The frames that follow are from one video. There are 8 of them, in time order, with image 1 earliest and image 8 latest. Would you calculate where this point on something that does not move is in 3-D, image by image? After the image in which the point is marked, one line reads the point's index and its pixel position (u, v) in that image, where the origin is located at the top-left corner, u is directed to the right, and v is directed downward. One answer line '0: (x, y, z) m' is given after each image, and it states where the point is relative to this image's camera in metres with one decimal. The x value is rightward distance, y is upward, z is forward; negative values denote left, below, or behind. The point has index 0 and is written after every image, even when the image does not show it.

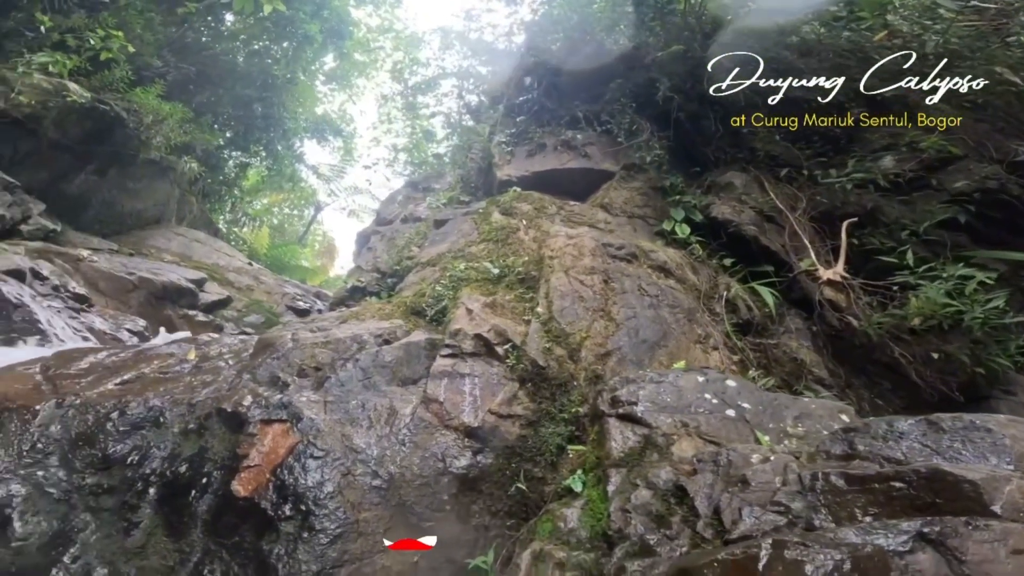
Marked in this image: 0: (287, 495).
0: (-1.0, -0.9, +2.7) m
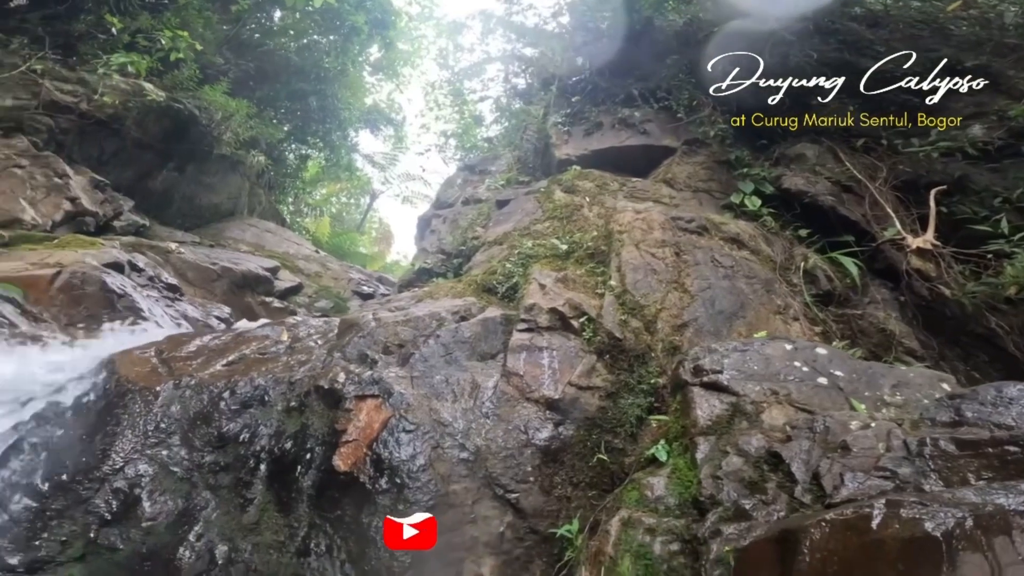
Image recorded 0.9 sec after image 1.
0: (-0.6, -0.9, +2.8) m
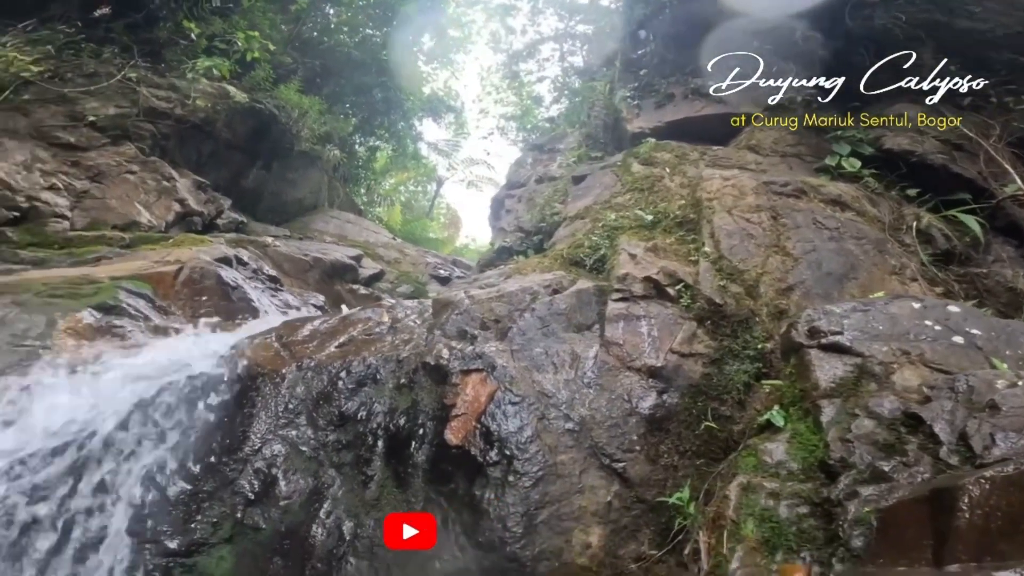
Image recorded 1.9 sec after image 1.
0: (-0.1, -0.7, +2.9) m
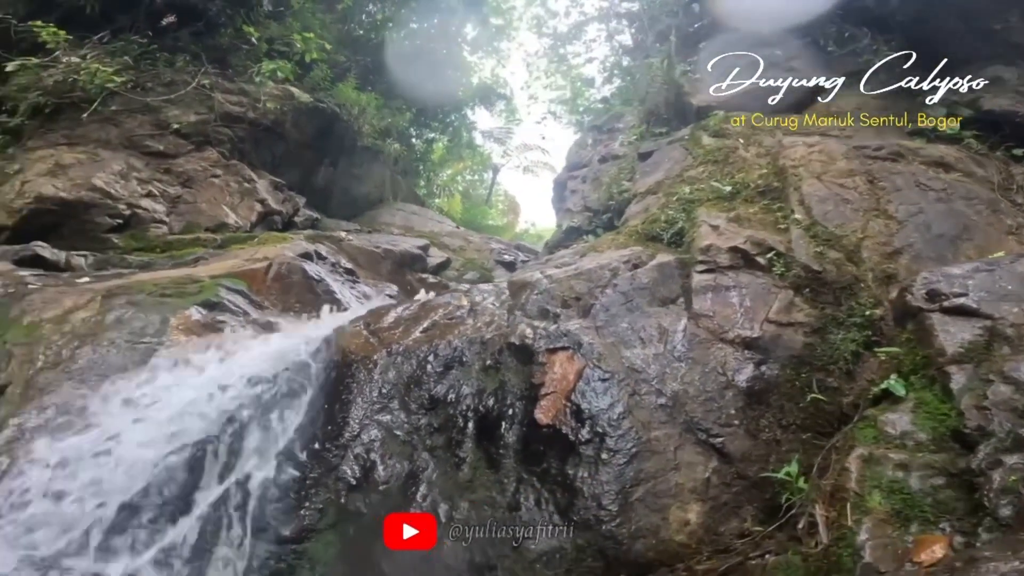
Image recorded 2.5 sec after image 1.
0: (+0.3, -0.6, +2.9) m
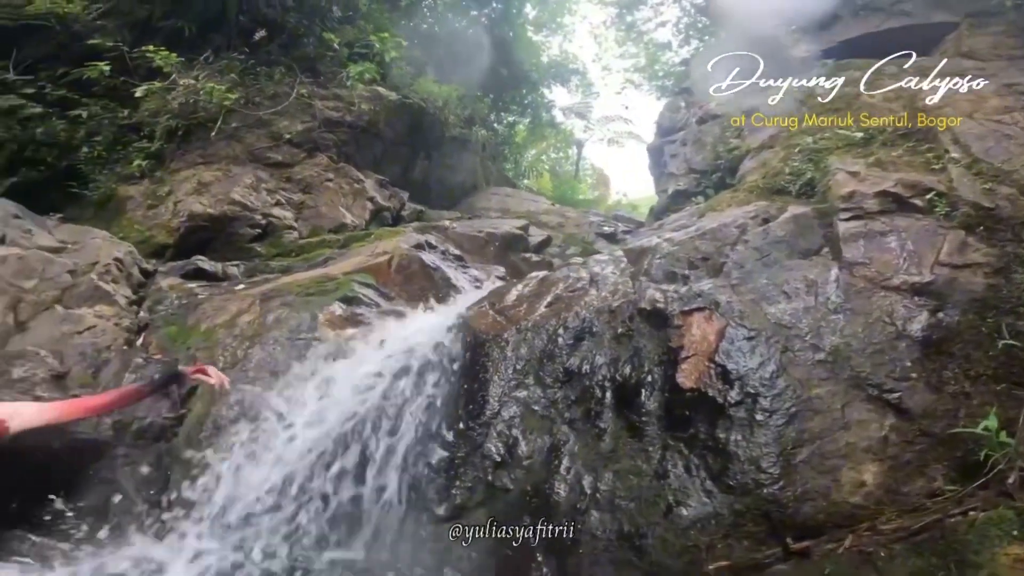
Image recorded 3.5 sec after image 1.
0: (+1.0, -0.5, +2.8) m
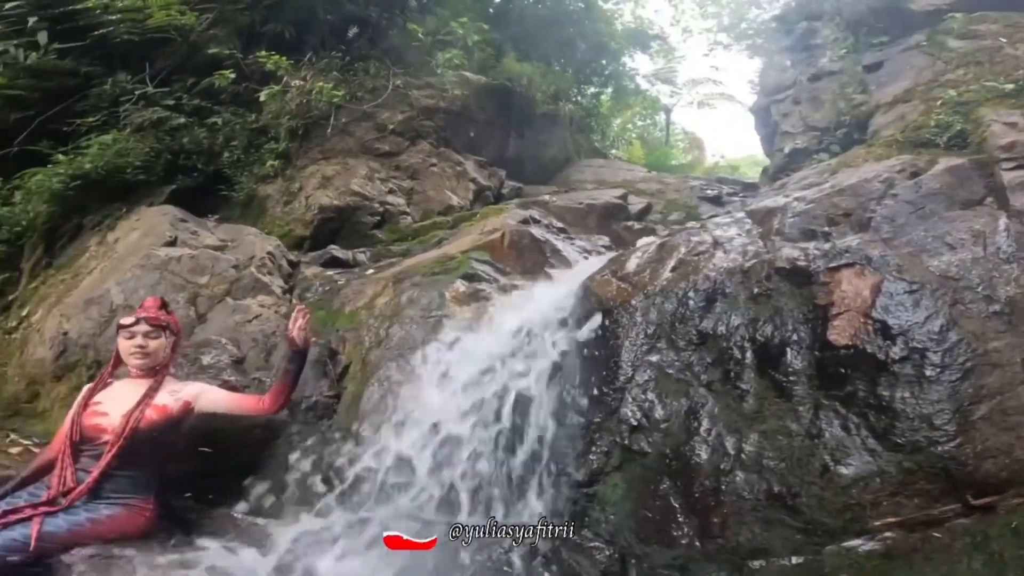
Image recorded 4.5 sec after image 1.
0: (+1.8, -0.2, +2.8) m
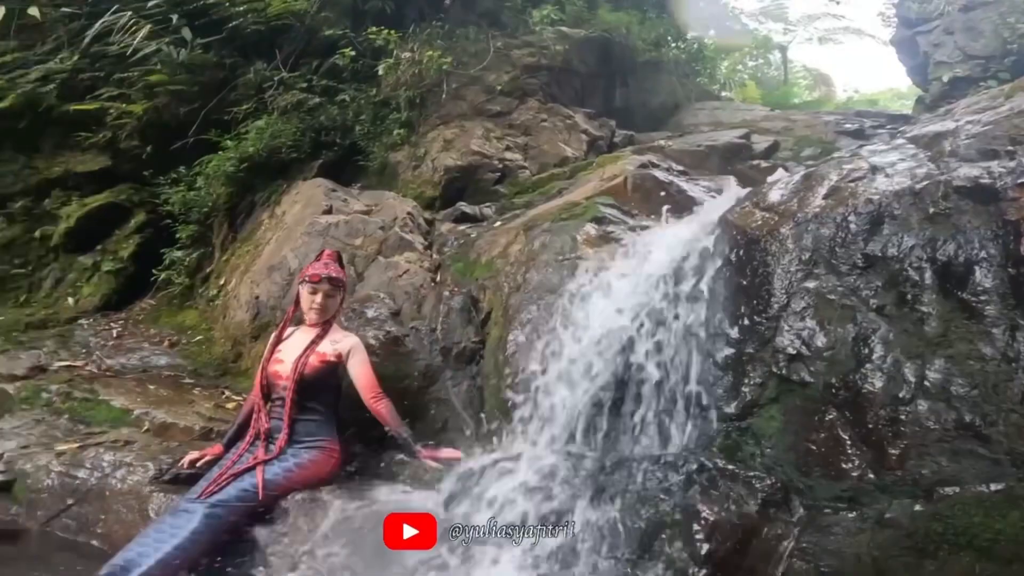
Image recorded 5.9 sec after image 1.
0: (+2.5, +0.2, +2.6) m
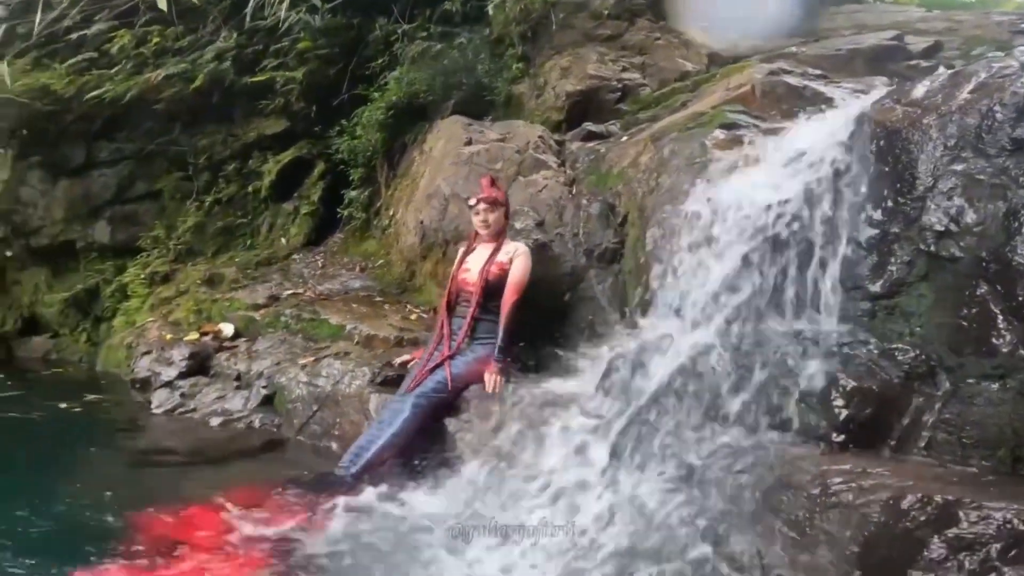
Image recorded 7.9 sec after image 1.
0: (+3.3, +1.0, +2.7) m
